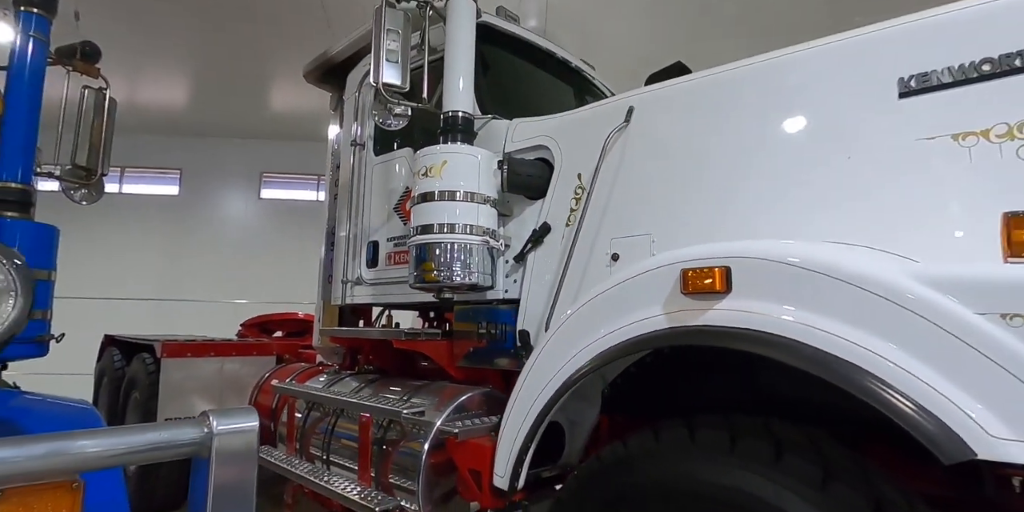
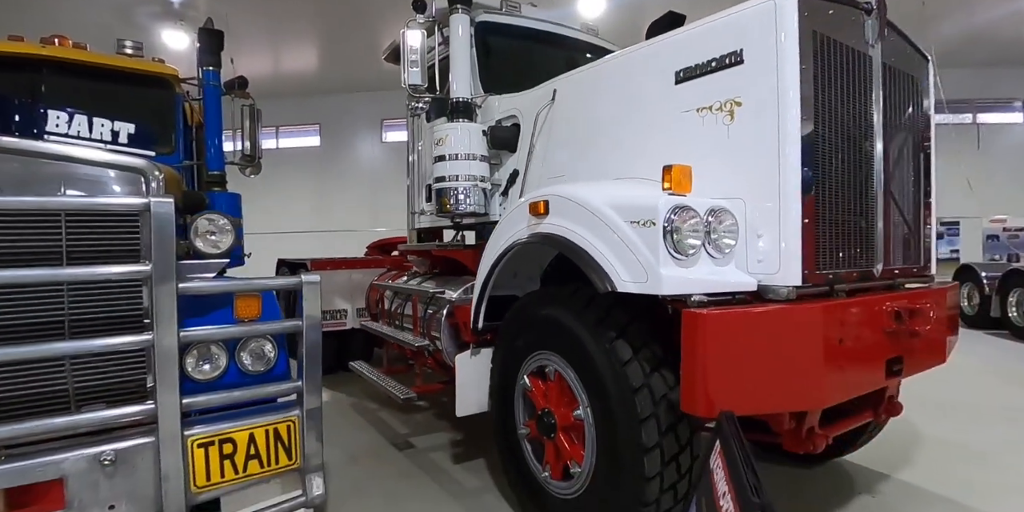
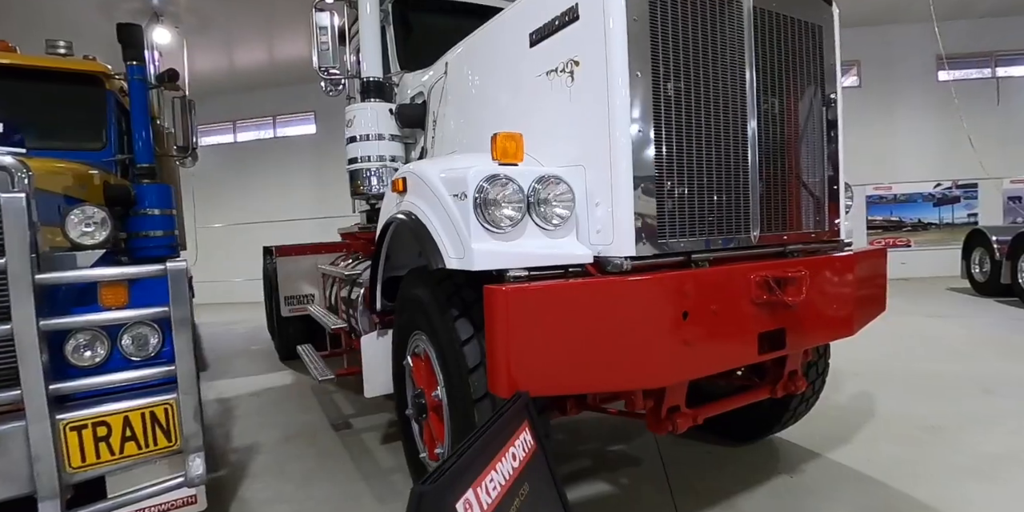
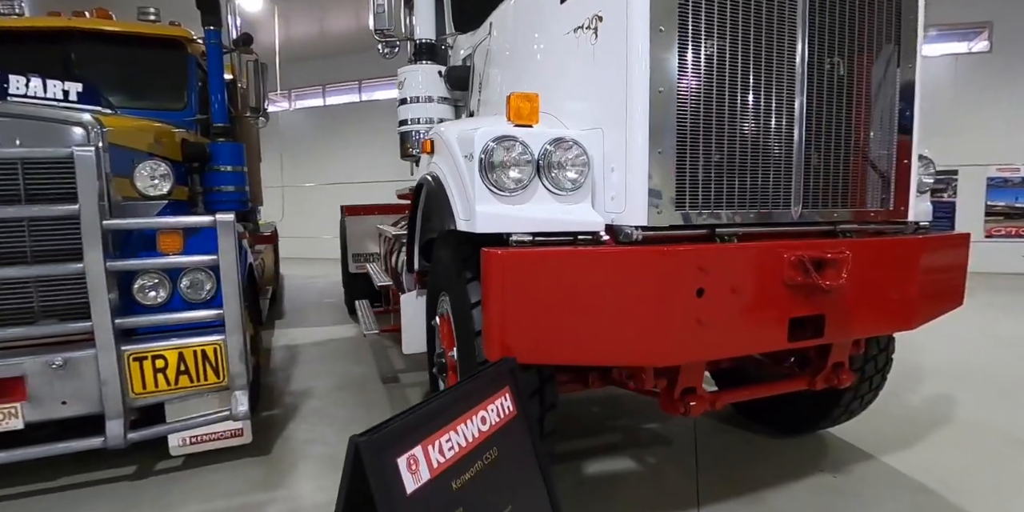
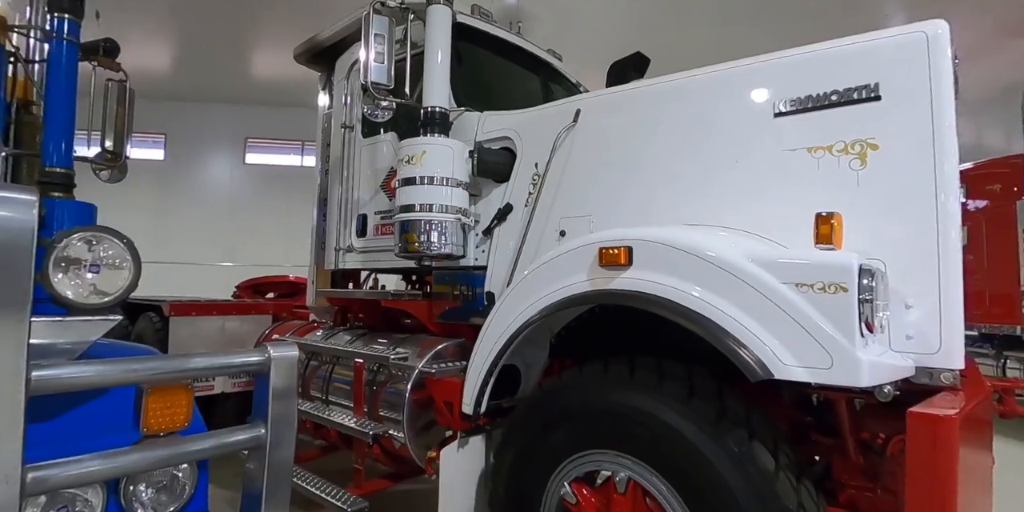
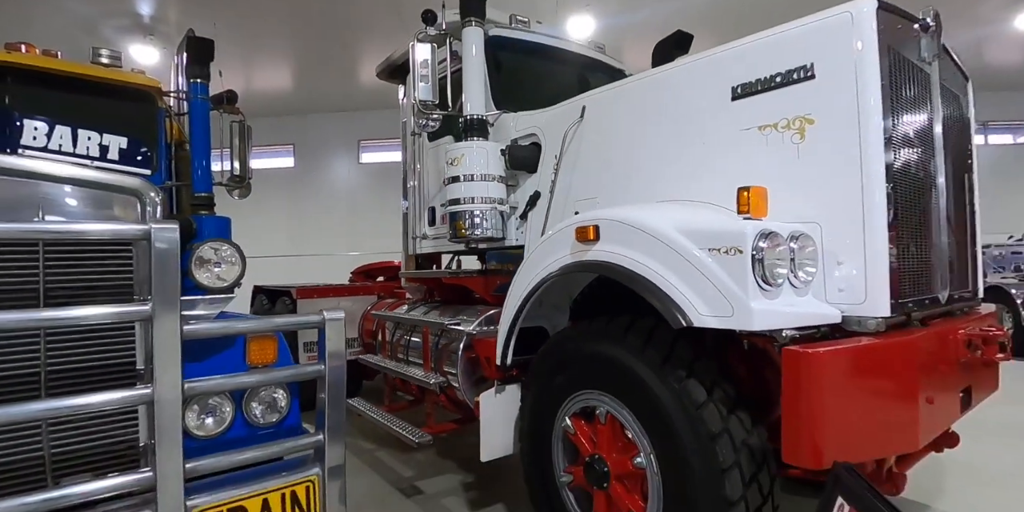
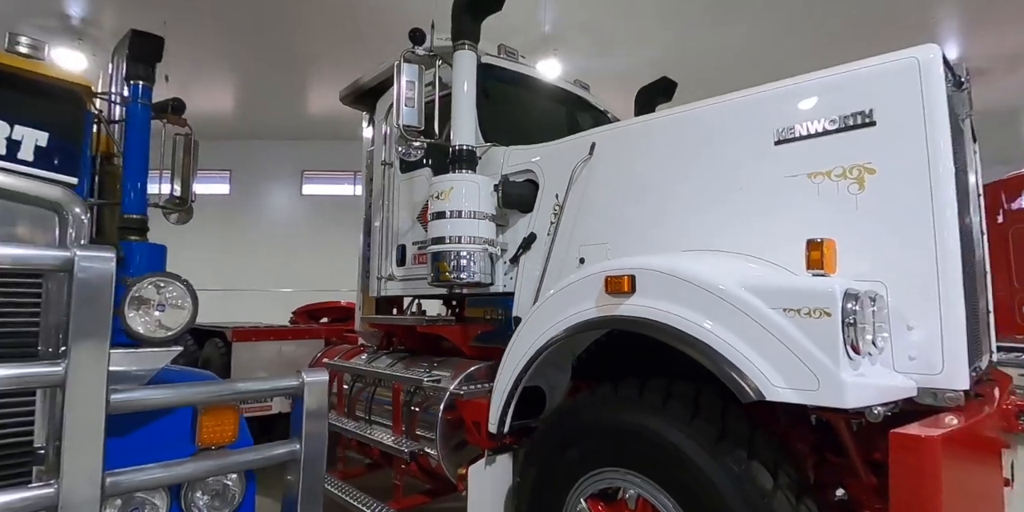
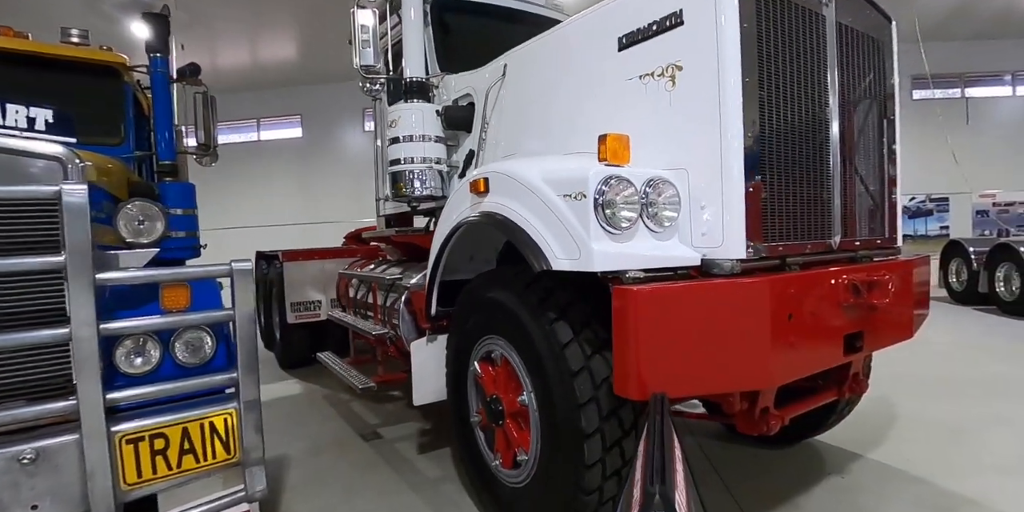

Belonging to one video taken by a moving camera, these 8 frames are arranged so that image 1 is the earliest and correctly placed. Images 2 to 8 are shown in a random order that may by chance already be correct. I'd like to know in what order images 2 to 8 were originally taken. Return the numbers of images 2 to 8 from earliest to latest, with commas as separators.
5, 7, 6, 2, 8, 3, 4
